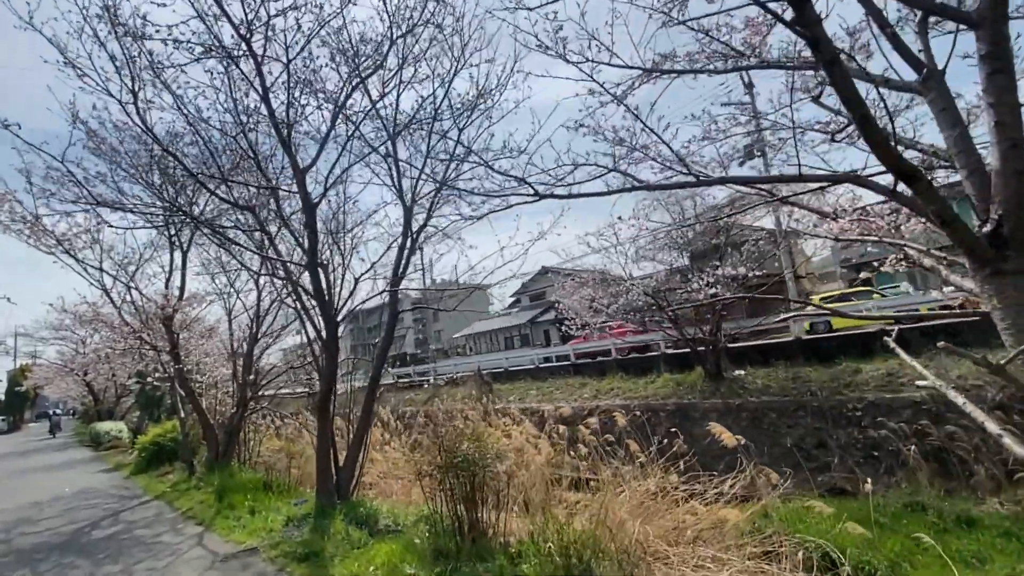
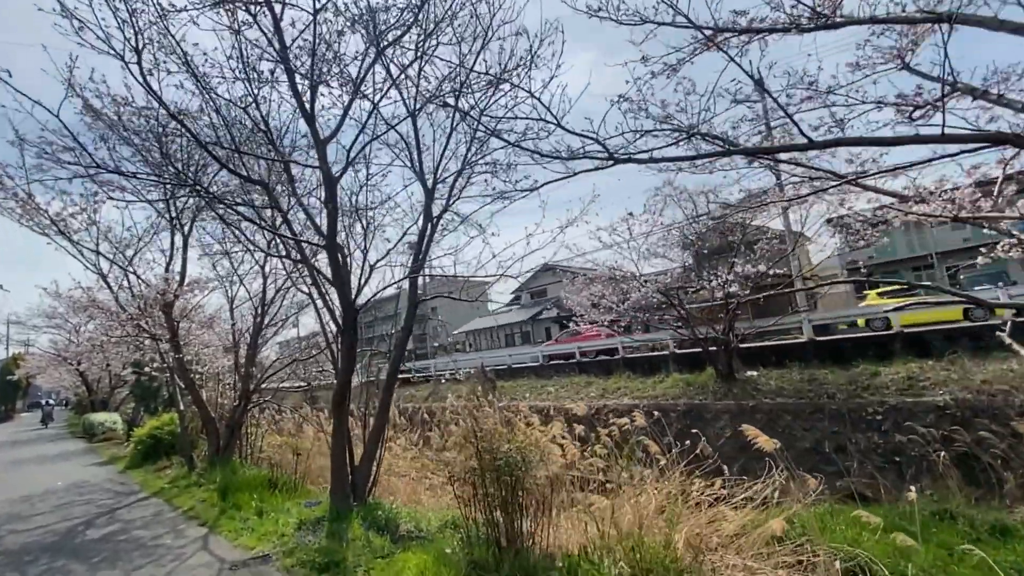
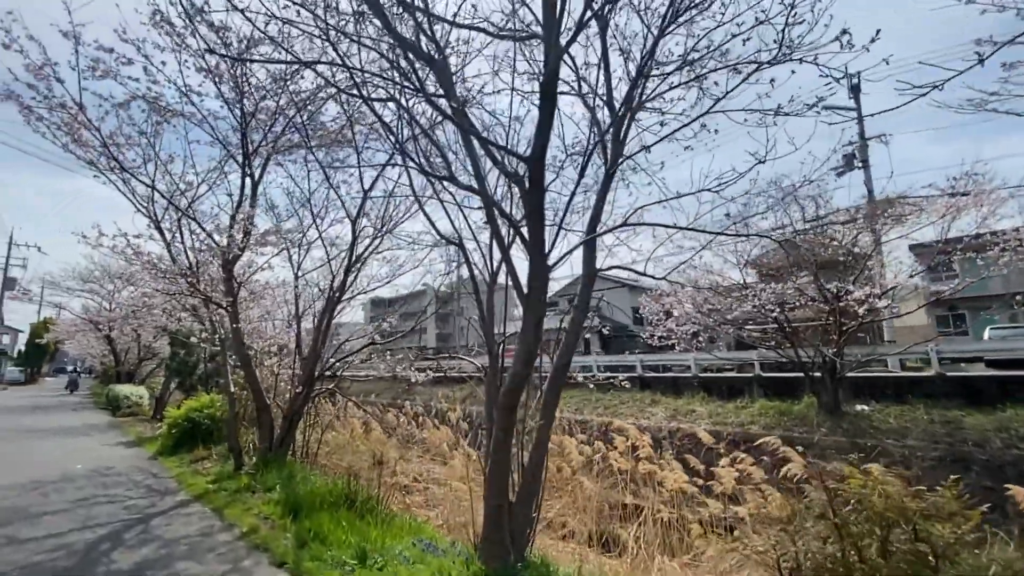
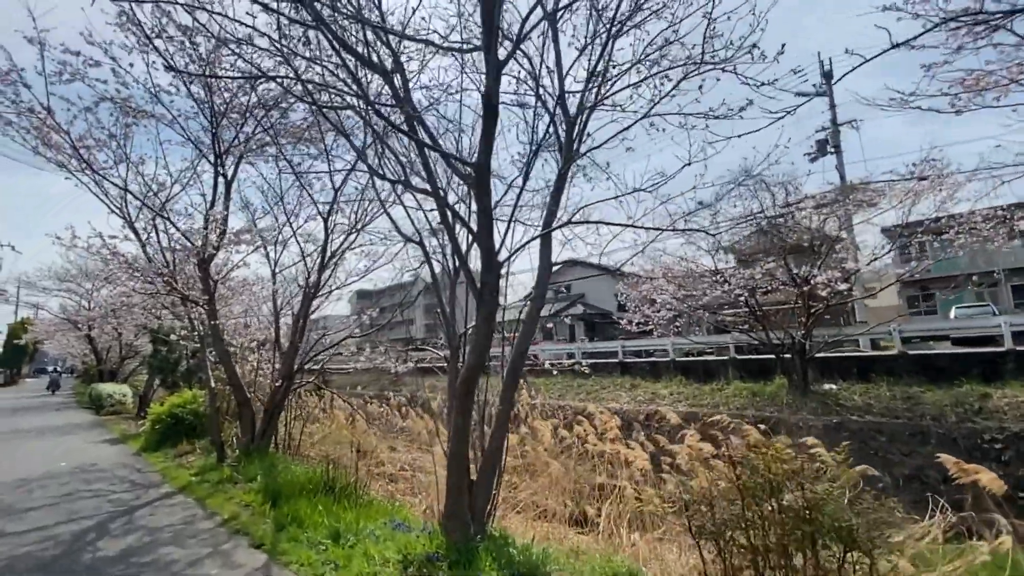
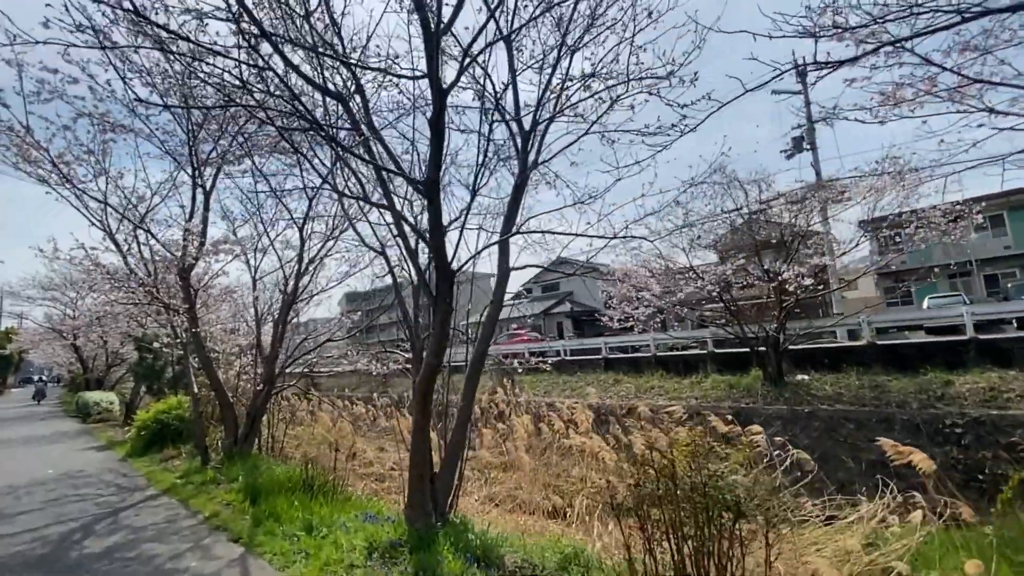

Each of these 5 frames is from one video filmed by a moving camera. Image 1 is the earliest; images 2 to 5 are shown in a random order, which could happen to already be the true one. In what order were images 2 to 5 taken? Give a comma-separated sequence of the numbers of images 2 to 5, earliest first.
2, 5, 4, 3
